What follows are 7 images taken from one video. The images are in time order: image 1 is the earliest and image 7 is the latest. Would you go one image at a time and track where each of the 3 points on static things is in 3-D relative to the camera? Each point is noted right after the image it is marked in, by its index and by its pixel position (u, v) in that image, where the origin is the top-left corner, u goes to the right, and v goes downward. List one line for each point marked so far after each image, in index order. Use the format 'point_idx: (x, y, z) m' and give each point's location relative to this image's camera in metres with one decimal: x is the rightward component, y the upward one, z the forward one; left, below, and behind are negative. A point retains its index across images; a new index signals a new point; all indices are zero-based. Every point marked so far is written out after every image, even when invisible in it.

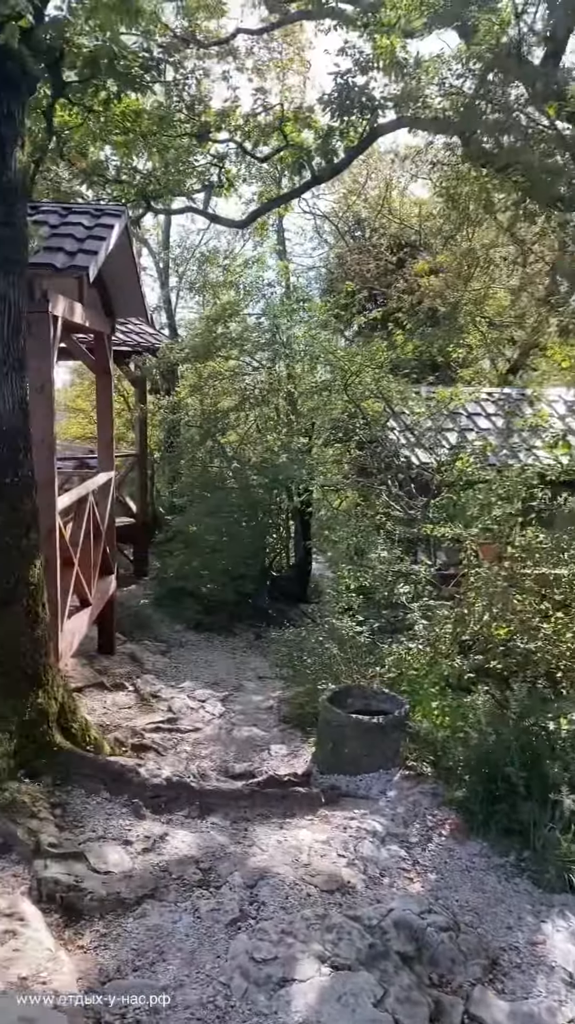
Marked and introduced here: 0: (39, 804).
0: (-1.1, -1.3, +4.0) m
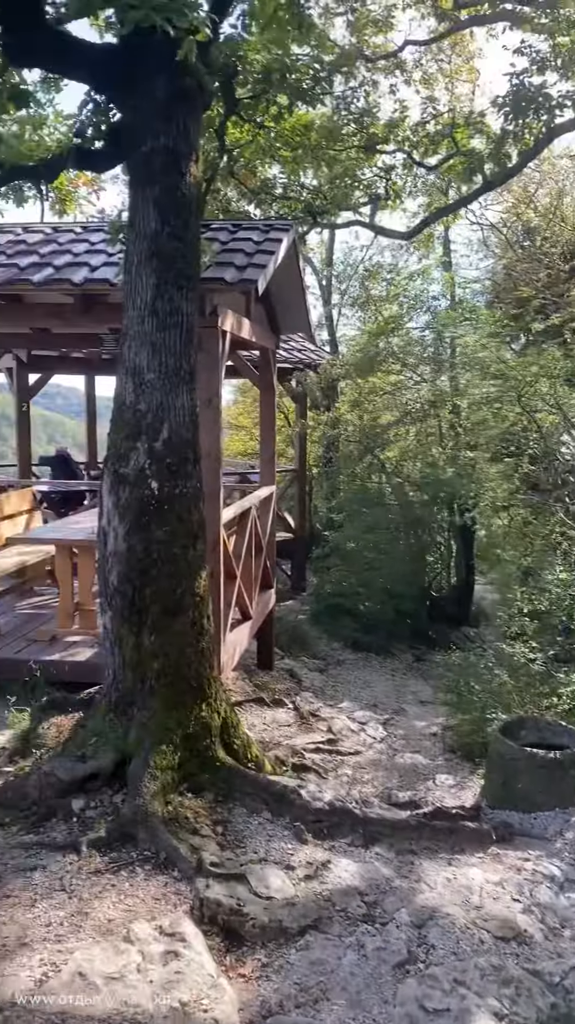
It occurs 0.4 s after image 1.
0: (-0.4, -1.4, +3.9) m
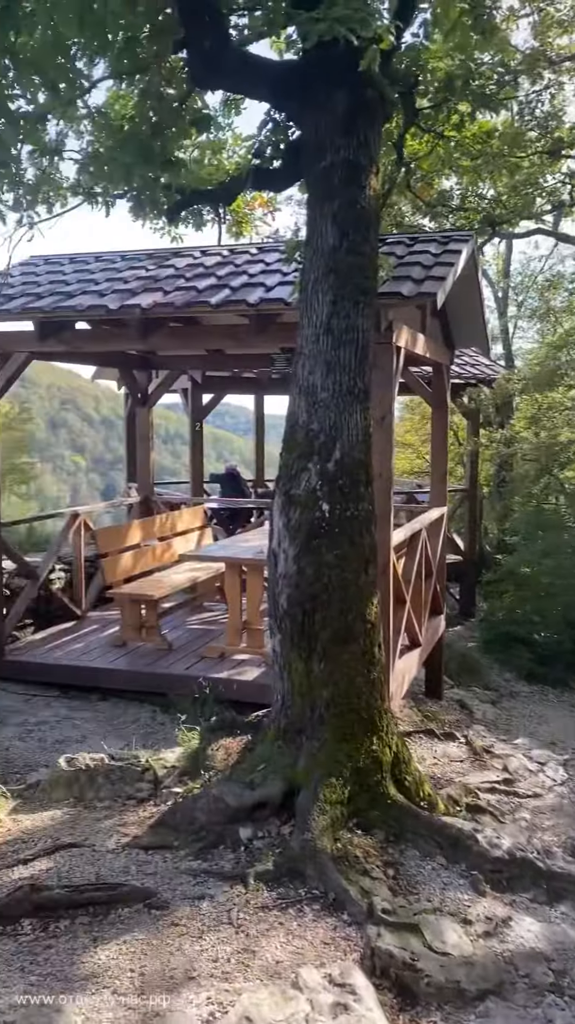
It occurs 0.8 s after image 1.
0: (+0.4, -1.5, +3.7) m
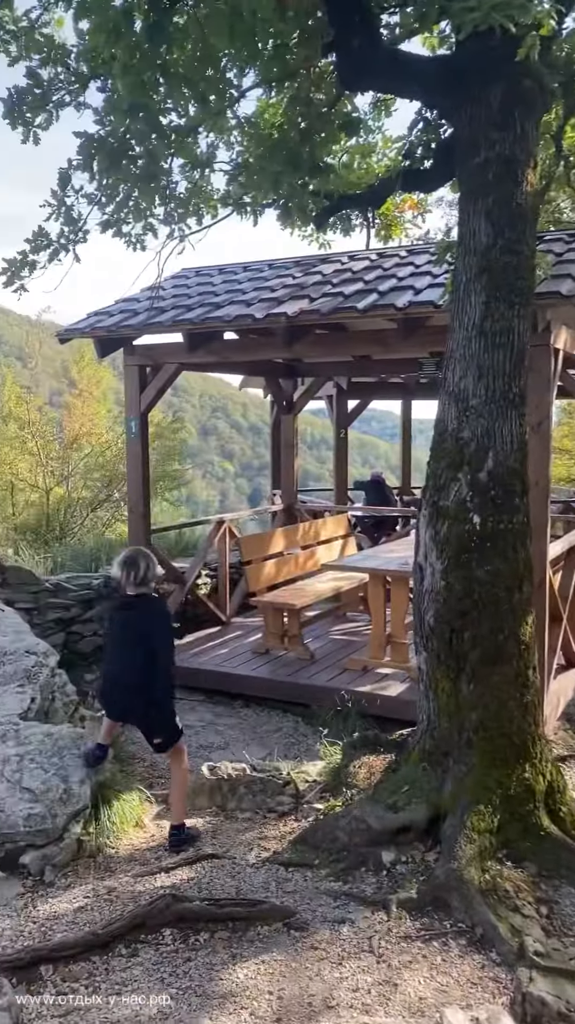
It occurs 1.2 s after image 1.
0: (+0.9, -1.5, +3.5) m
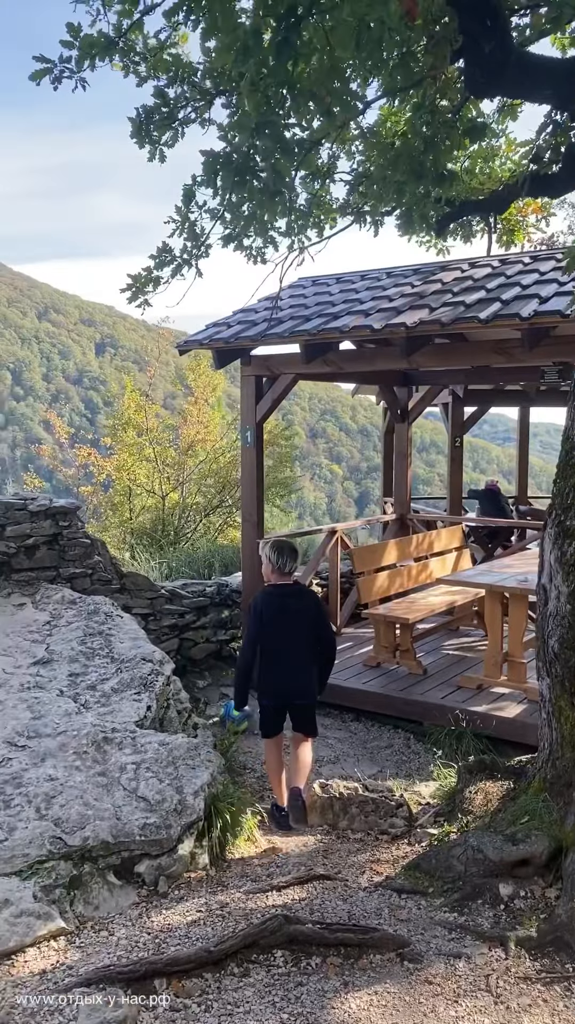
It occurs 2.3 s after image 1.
0: (+1.4, -1.6, +3.3) m
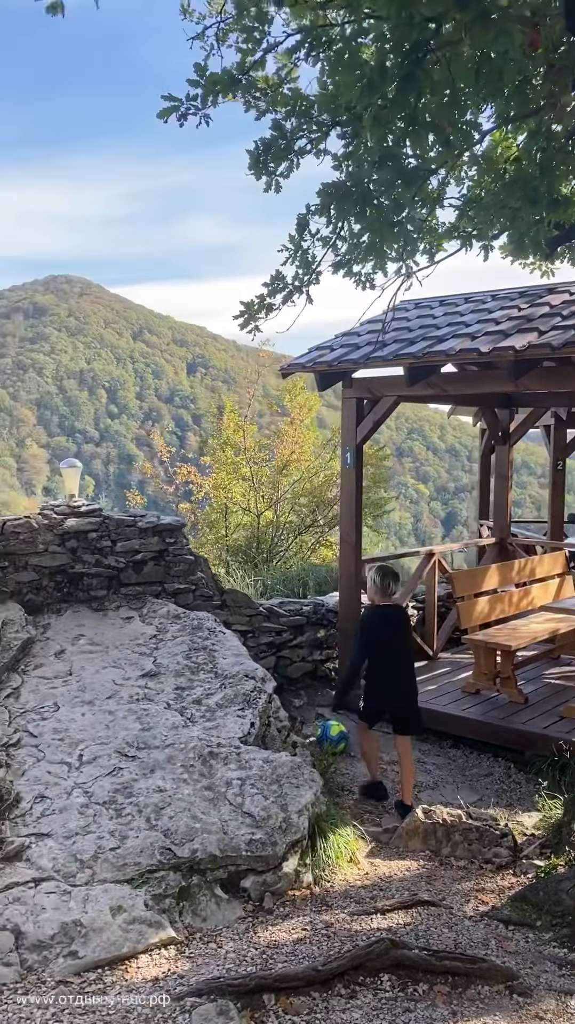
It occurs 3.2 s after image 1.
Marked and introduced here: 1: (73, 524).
0: (+1.8, -1.7, +3.1) m
1: (-1.4, -0.1, +5.6) m
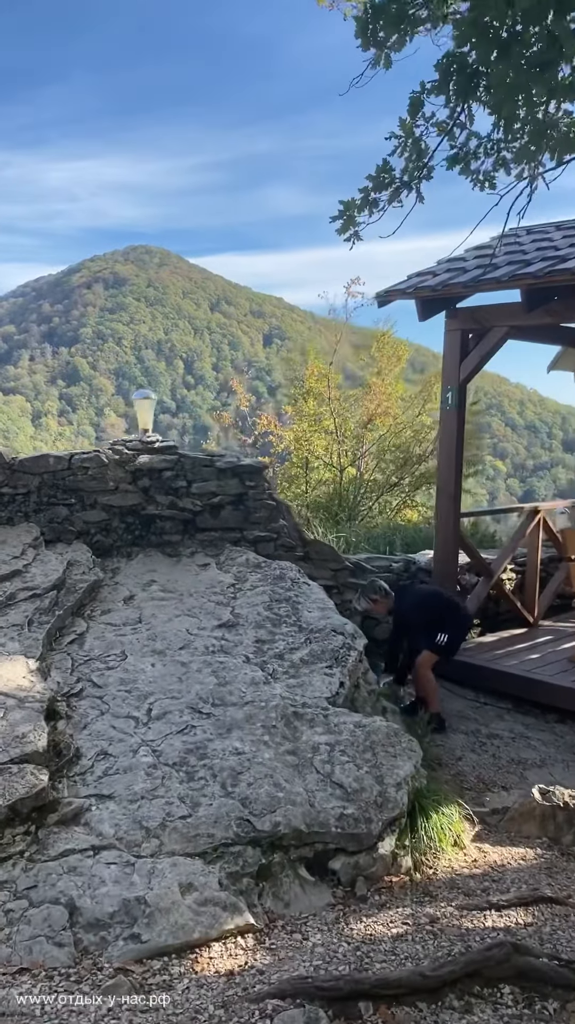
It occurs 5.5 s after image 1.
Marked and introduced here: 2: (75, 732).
0: (+2.1, -1.5, +2.5) m
1: (-0.8, +0.3, +5.2) m
2: (-0.9, -0.9, +3.6) m
